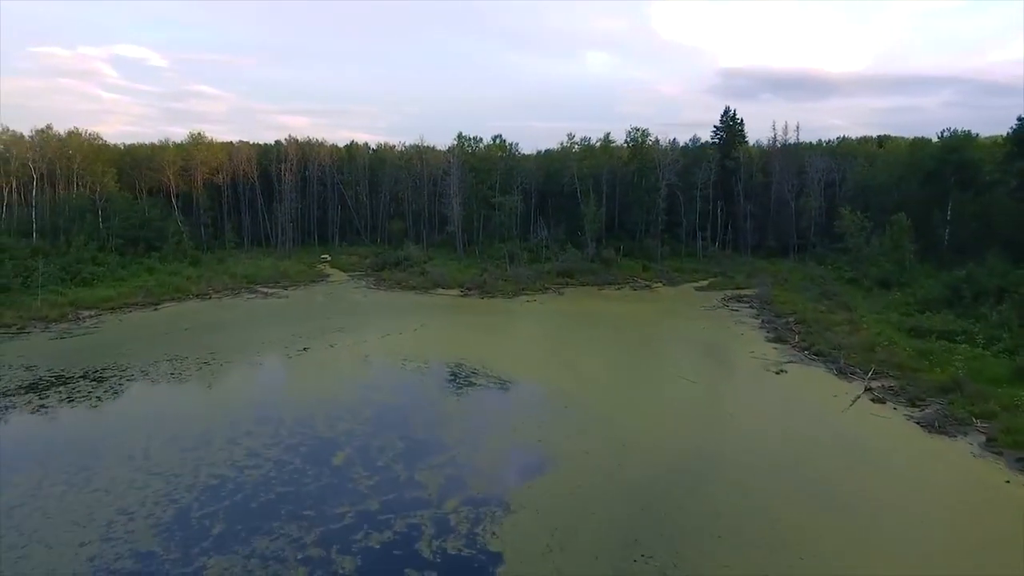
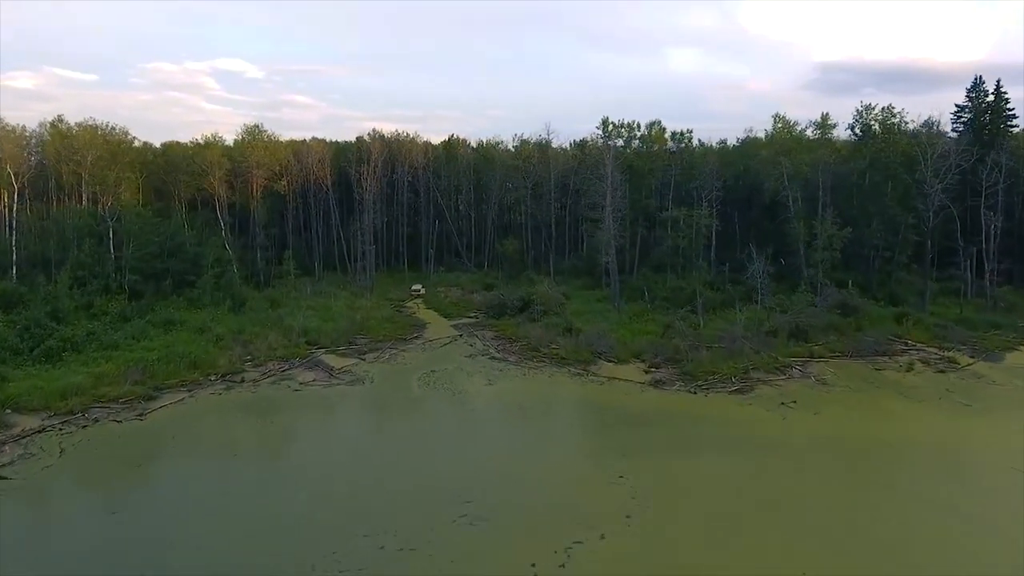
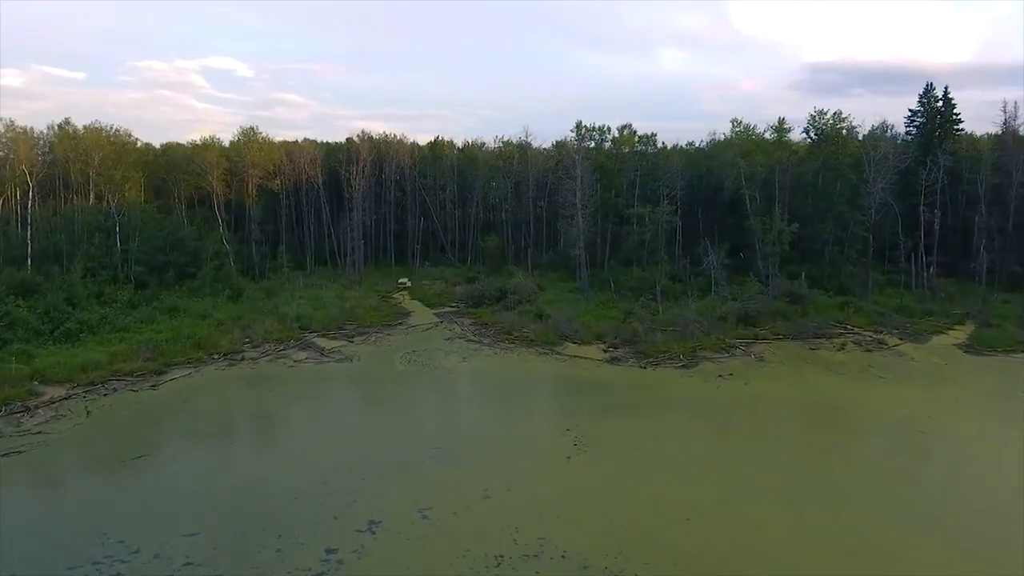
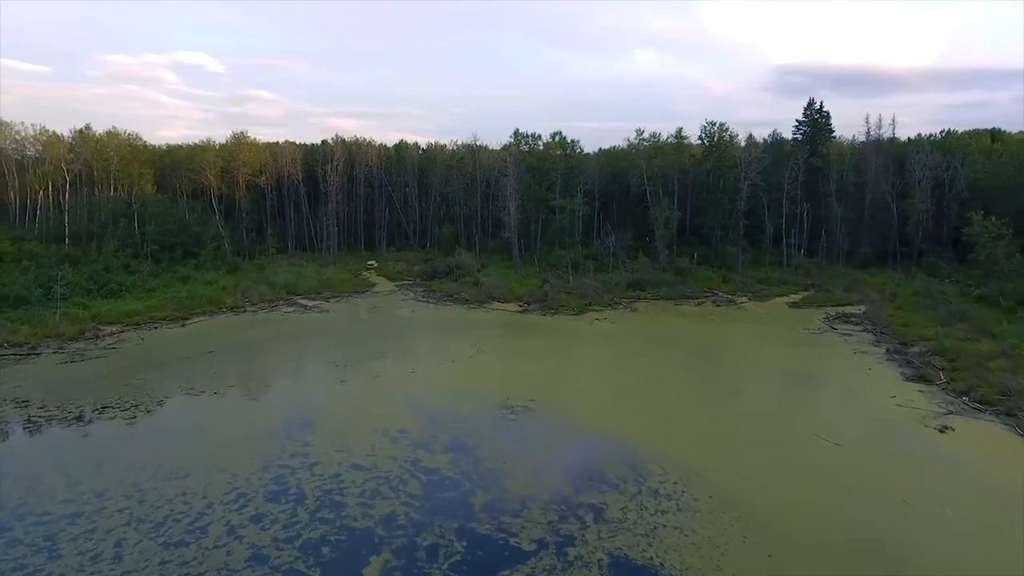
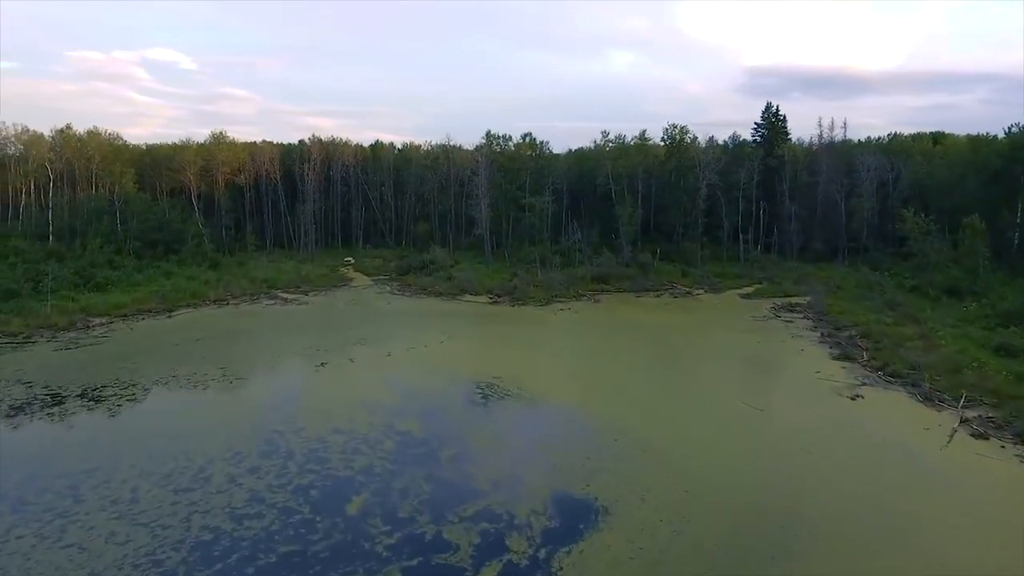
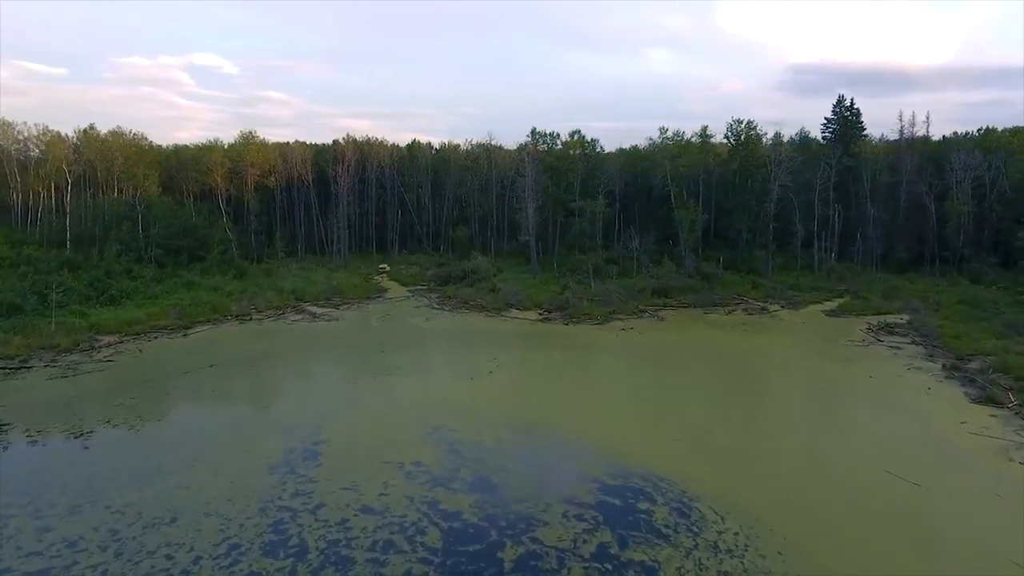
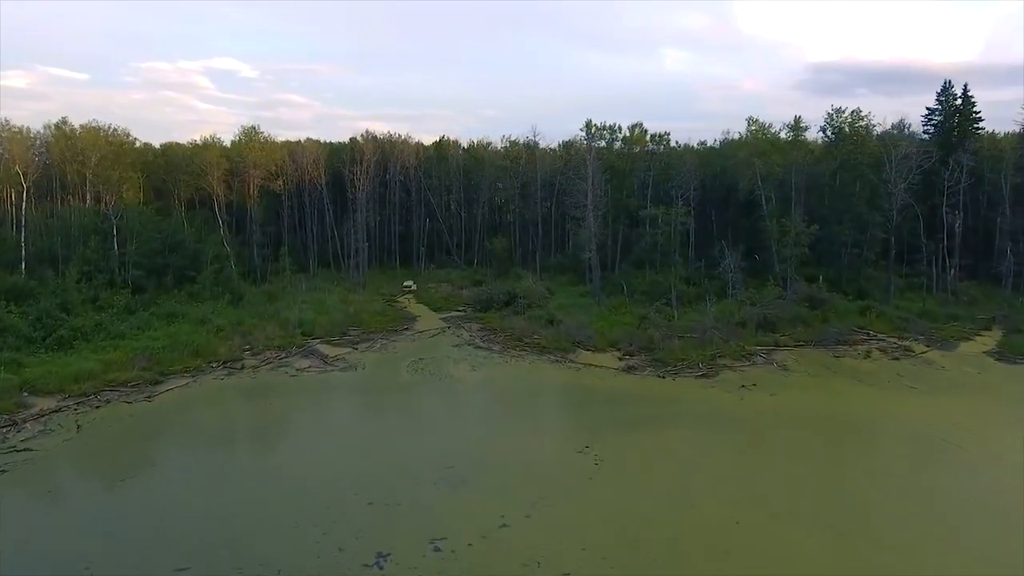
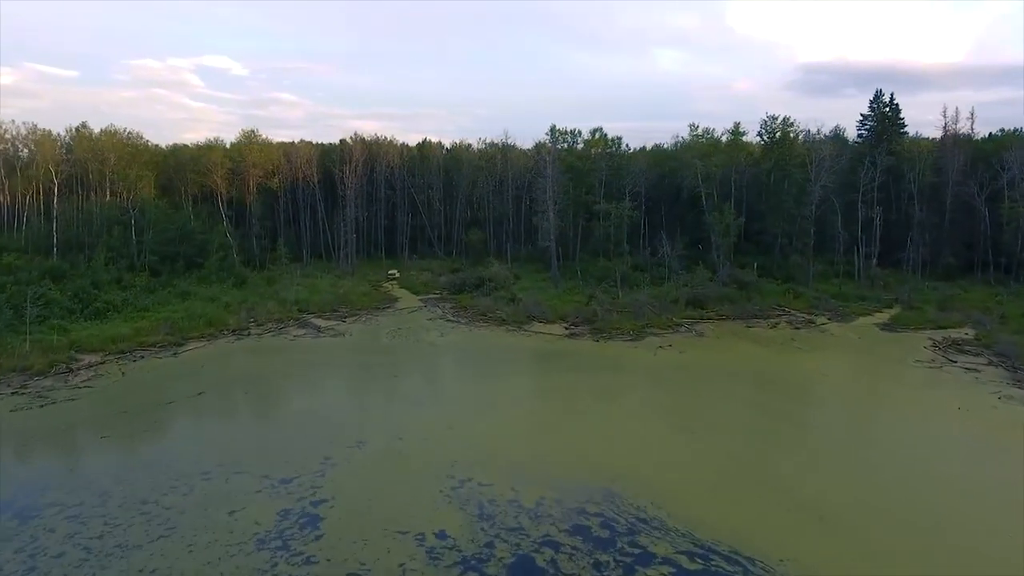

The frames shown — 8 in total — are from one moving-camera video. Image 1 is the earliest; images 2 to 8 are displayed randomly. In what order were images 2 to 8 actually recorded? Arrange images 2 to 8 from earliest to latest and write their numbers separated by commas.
5, 4, 6, 8, 3, 7, 2
